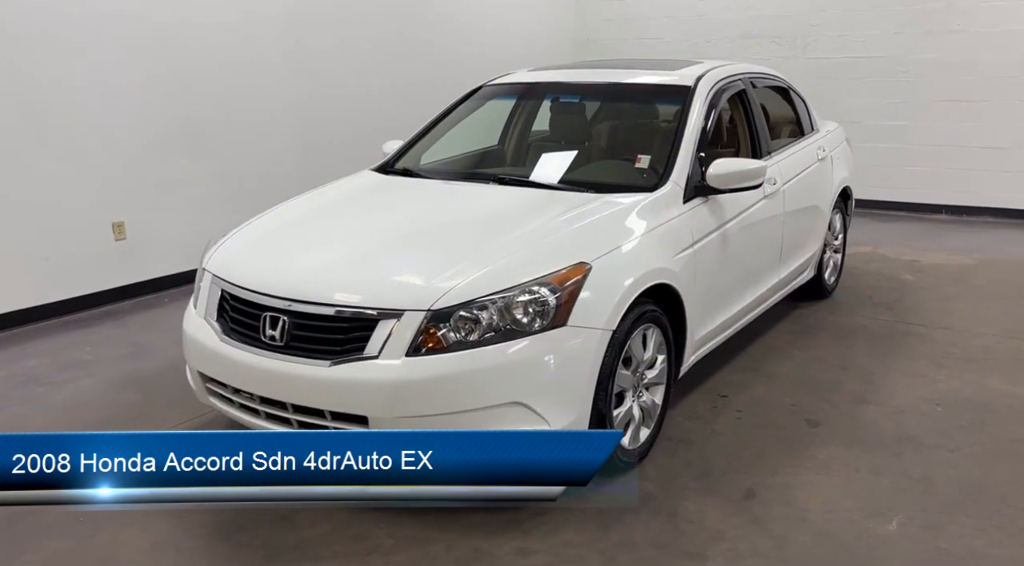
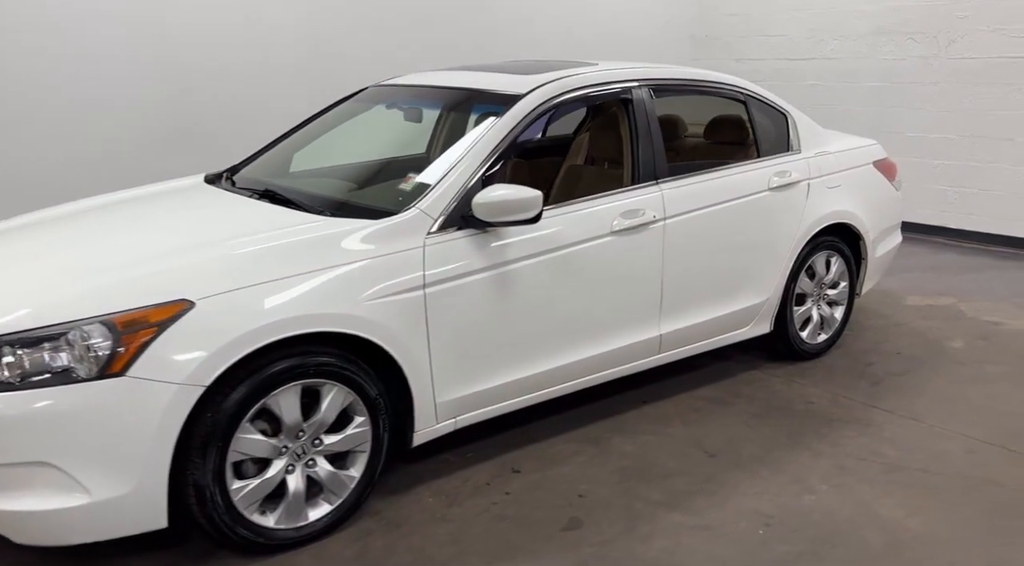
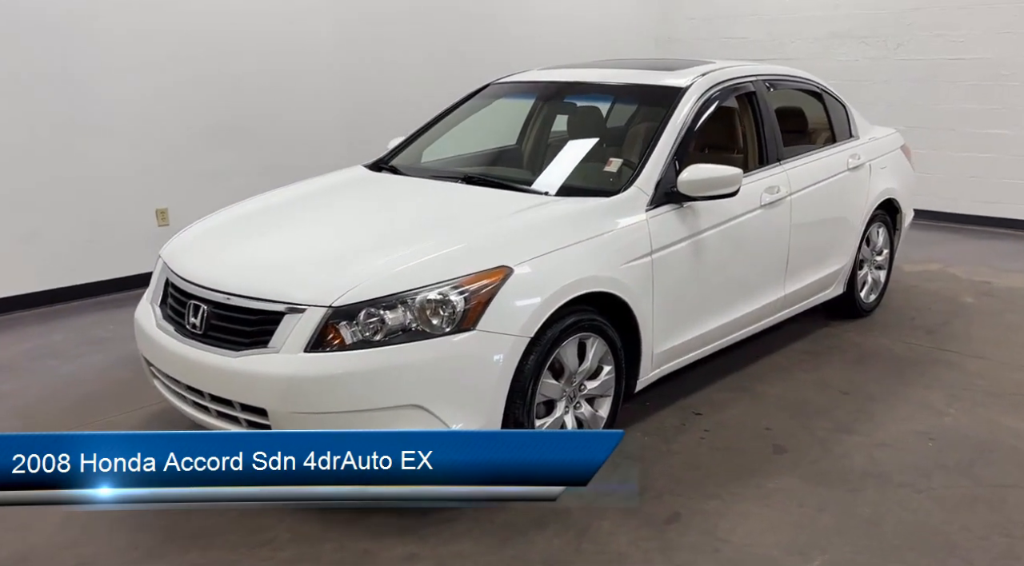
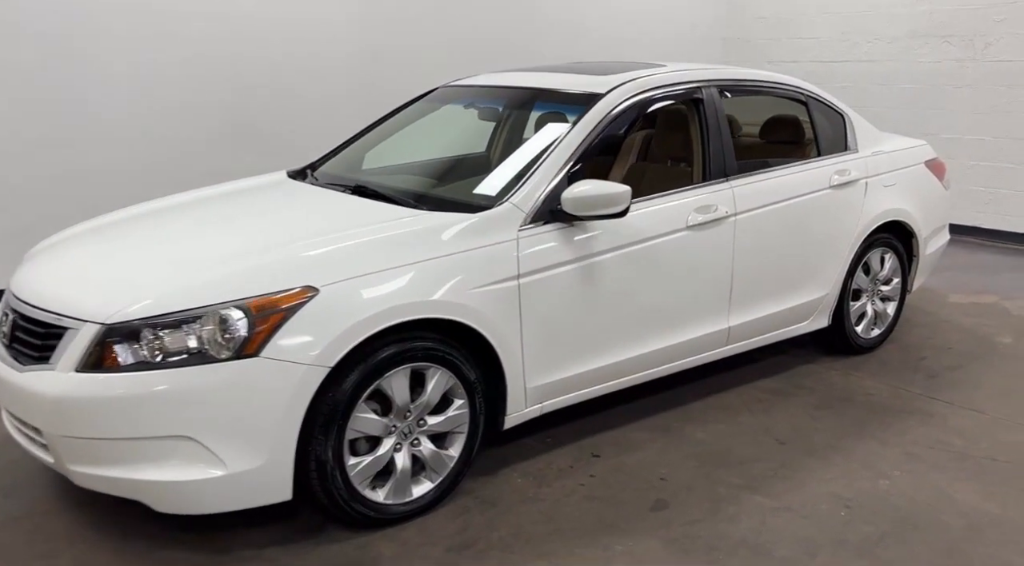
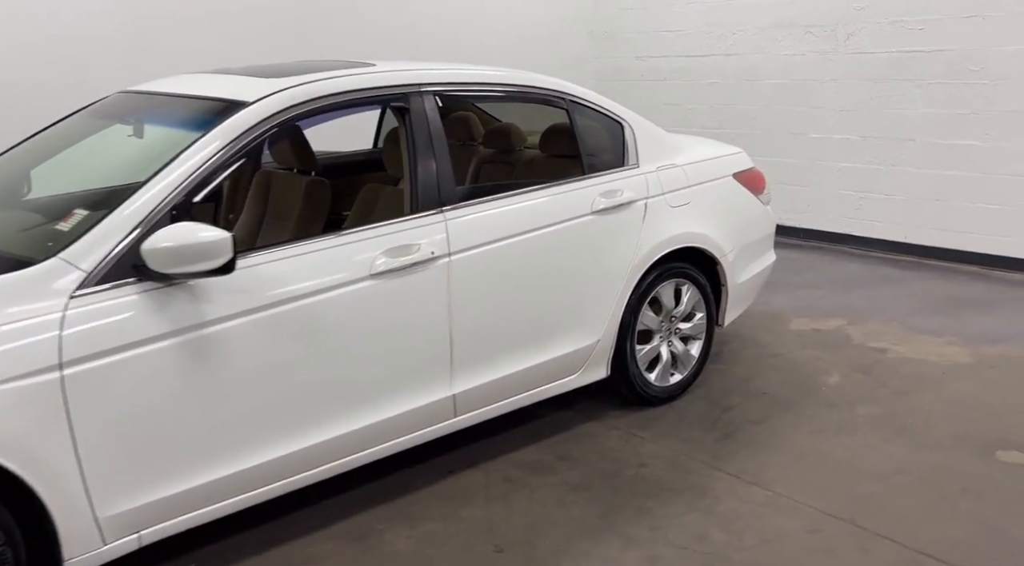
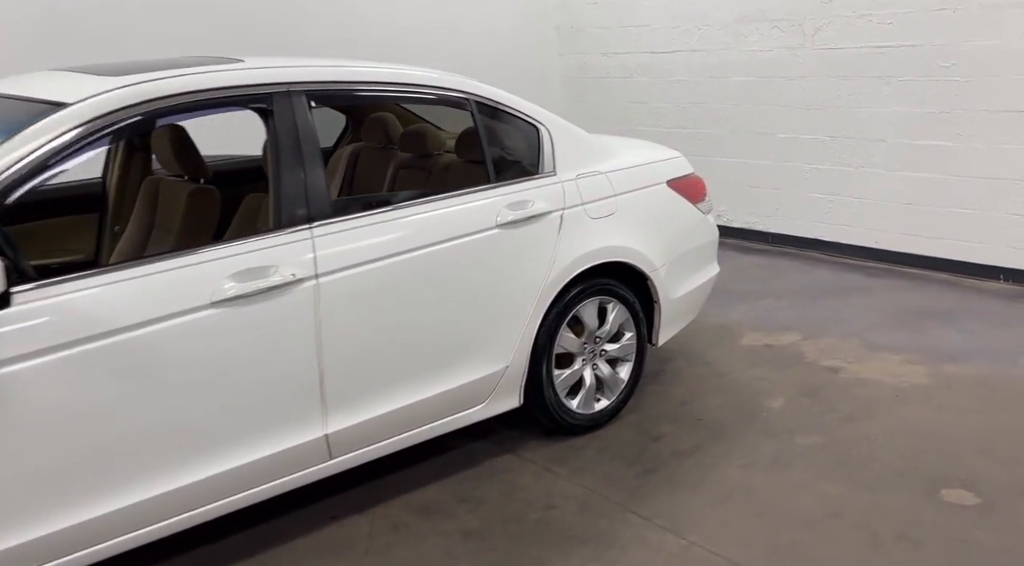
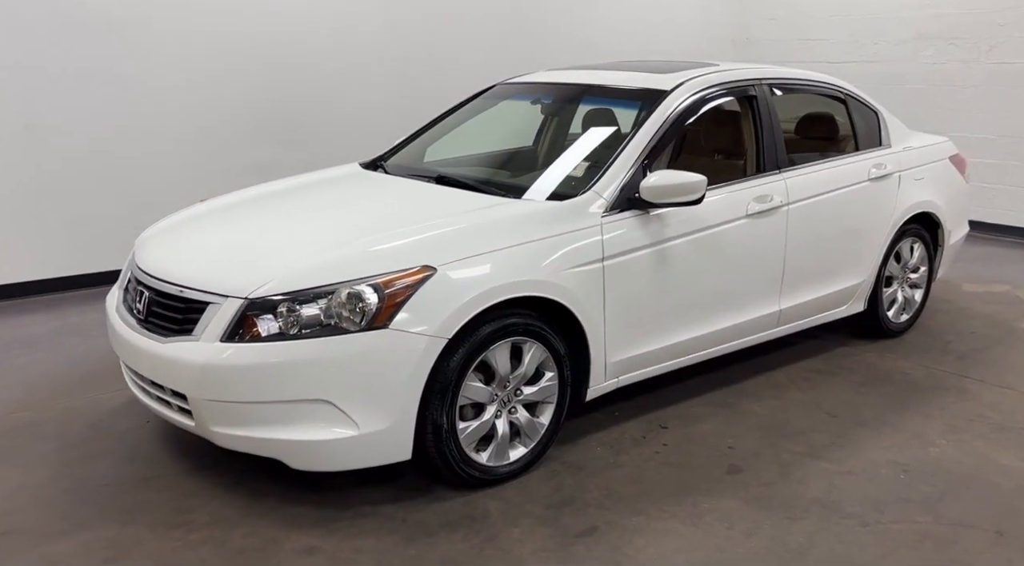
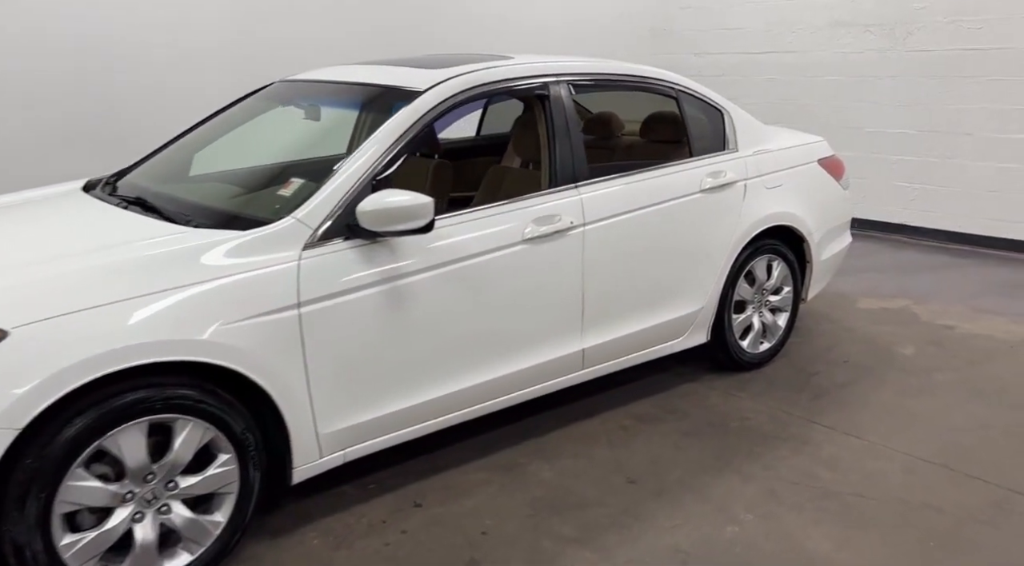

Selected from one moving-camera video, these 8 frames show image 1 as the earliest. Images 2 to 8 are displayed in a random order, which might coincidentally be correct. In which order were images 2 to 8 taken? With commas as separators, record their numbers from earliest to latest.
3, 7, 4, 2, 8, 5, 6
